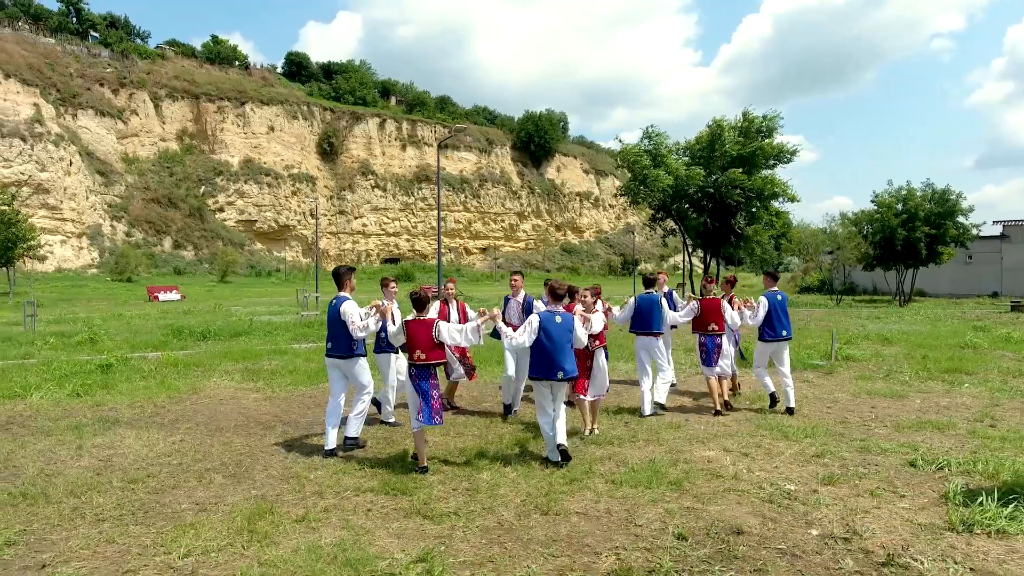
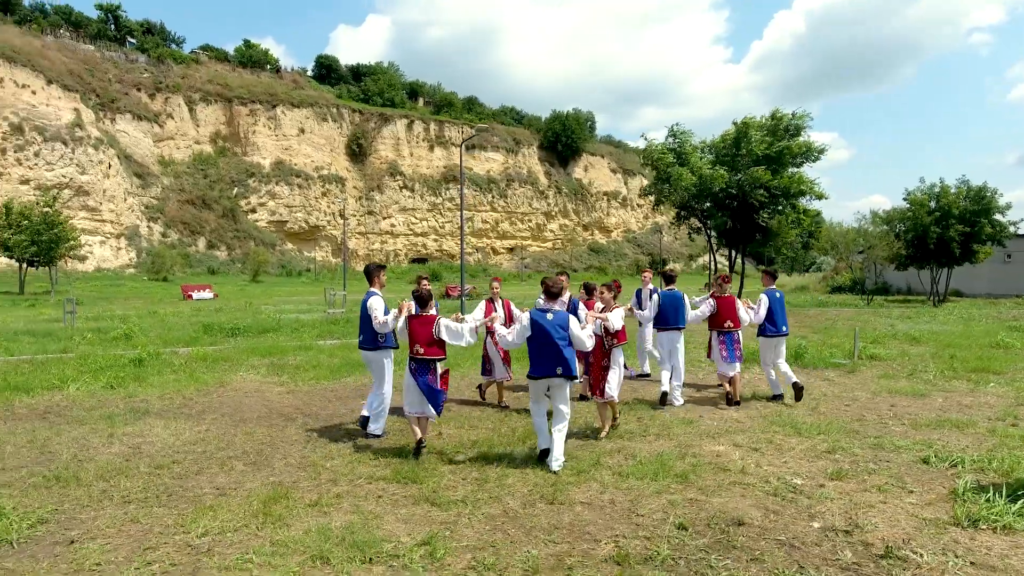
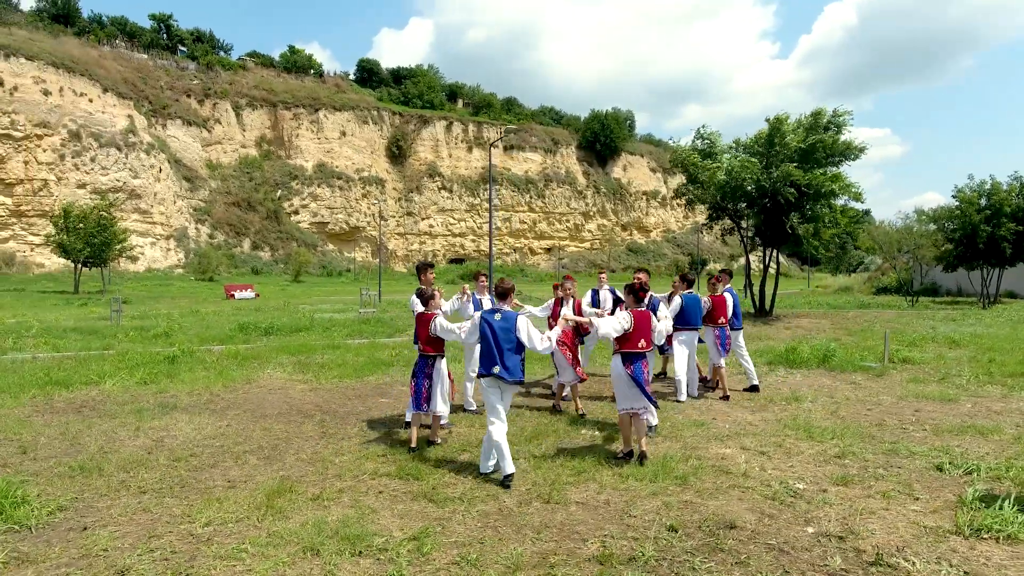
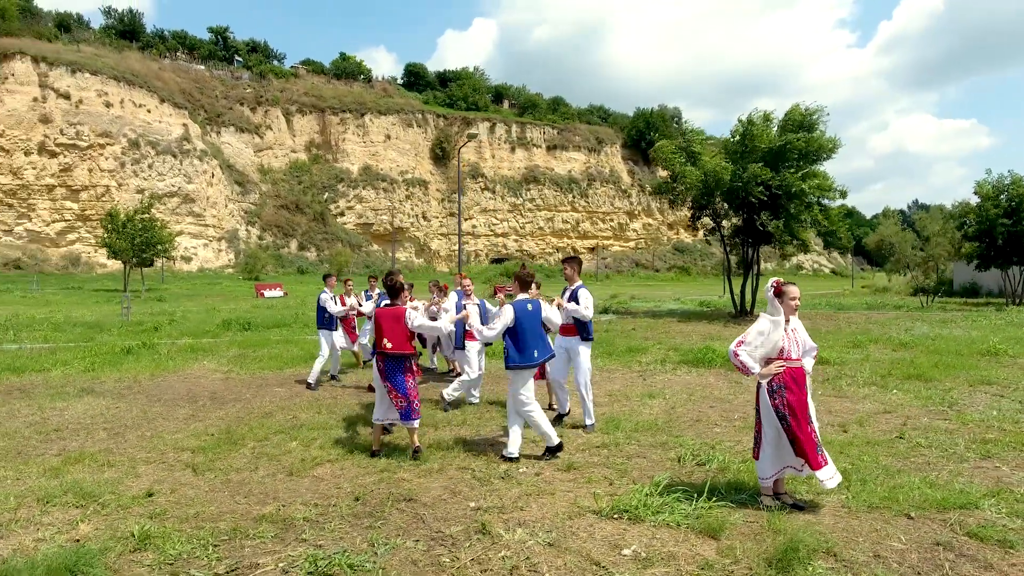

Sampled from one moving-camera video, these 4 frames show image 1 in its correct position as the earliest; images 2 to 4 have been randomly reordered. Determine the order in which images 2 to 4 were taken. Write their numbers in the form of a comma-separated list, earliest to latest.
2, 3, 4
